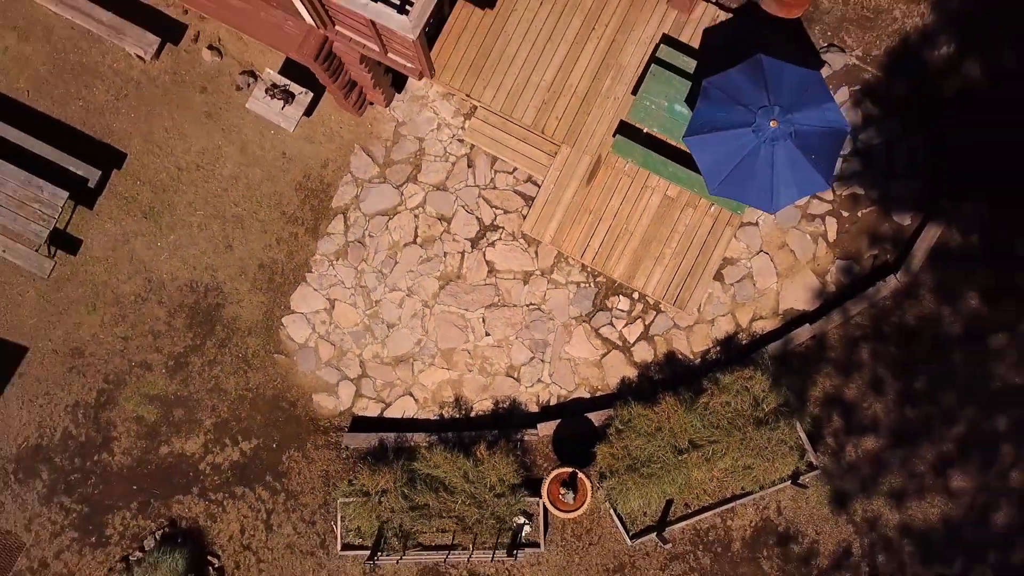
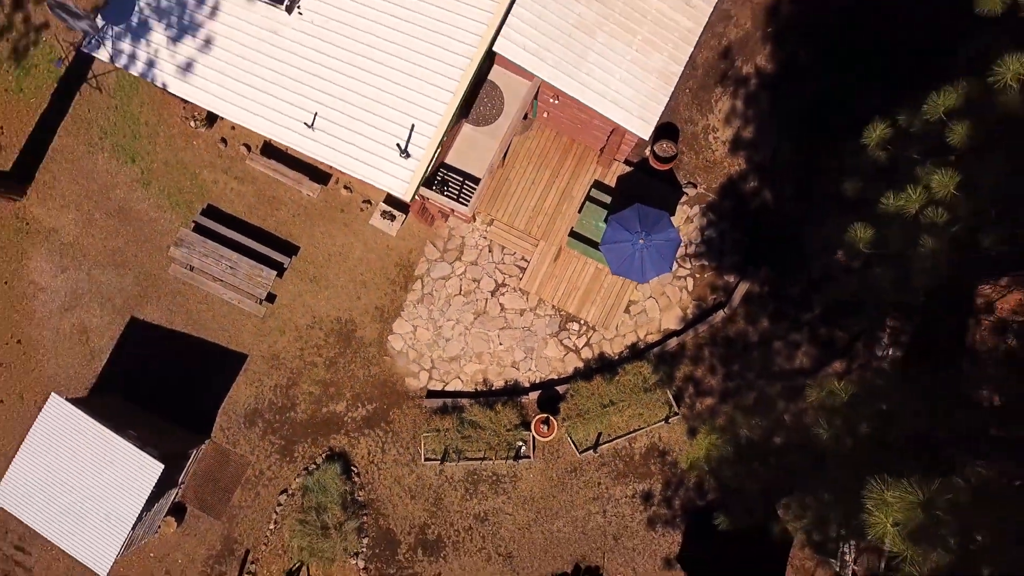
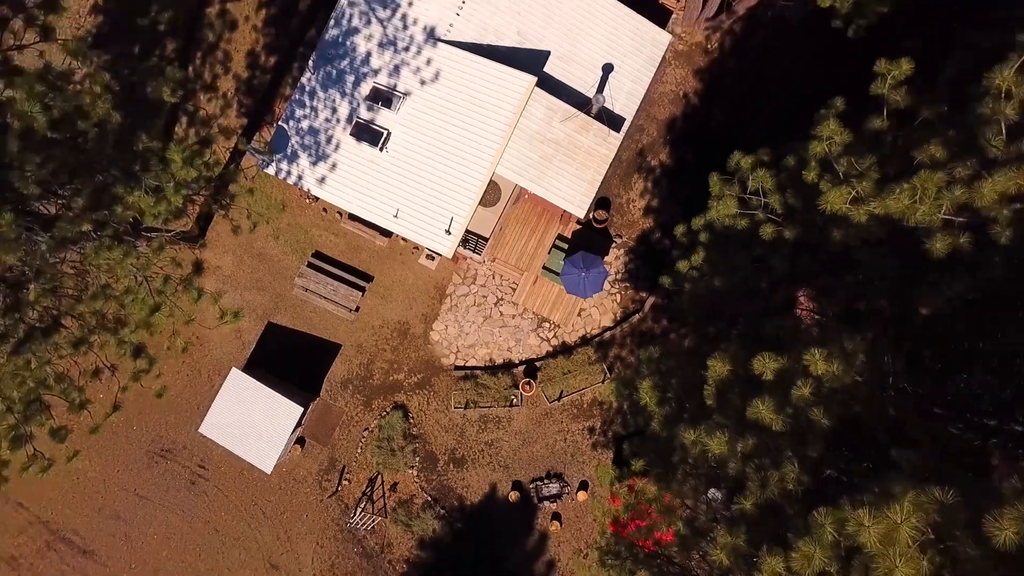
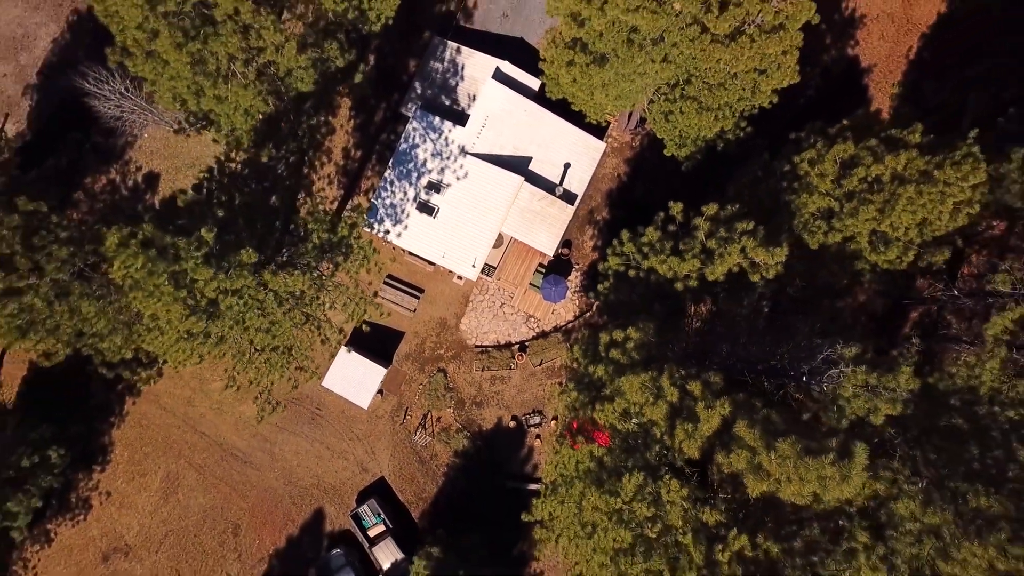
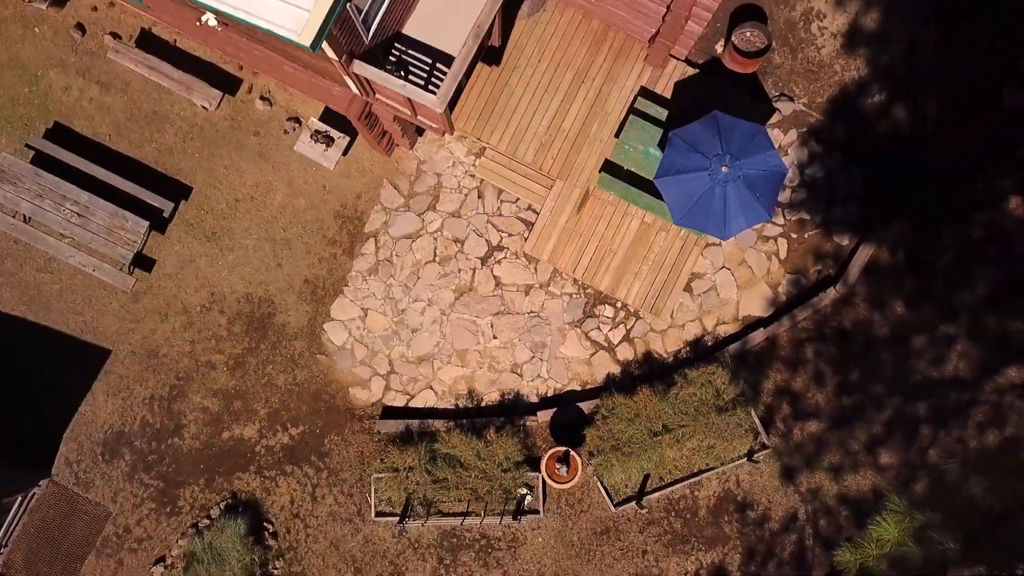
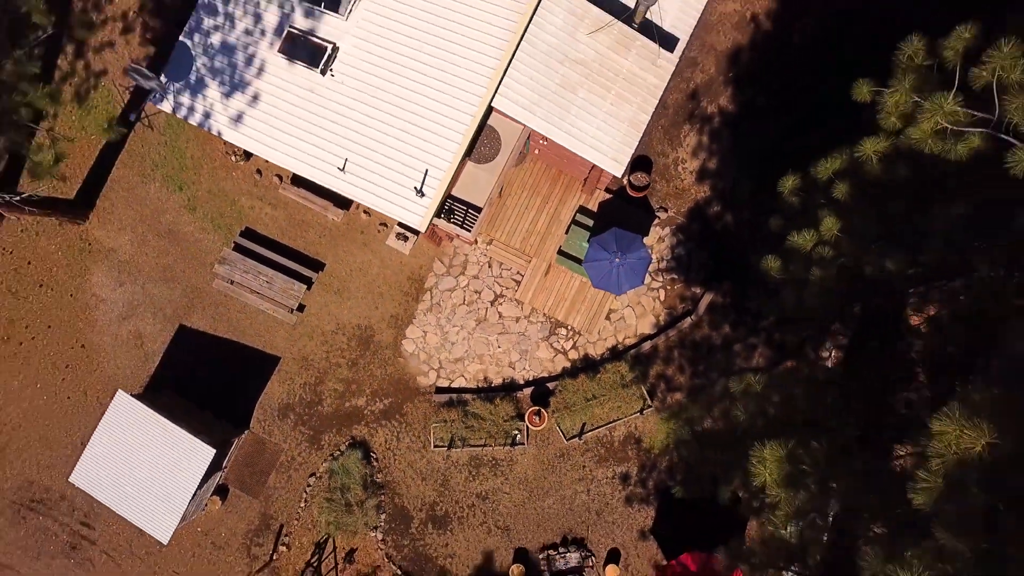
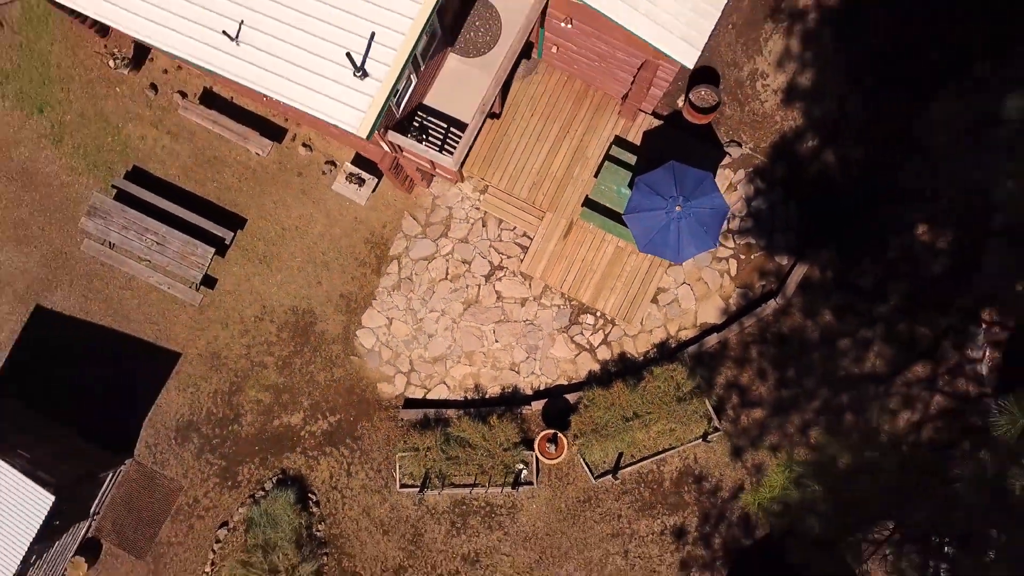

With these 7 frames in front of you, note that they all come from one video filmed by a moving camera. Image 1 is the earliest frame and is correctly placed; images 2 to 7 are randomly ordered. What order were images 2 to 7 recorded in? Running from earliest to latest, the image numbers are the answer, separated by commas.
5, 7, 2, 6, 3, 4
